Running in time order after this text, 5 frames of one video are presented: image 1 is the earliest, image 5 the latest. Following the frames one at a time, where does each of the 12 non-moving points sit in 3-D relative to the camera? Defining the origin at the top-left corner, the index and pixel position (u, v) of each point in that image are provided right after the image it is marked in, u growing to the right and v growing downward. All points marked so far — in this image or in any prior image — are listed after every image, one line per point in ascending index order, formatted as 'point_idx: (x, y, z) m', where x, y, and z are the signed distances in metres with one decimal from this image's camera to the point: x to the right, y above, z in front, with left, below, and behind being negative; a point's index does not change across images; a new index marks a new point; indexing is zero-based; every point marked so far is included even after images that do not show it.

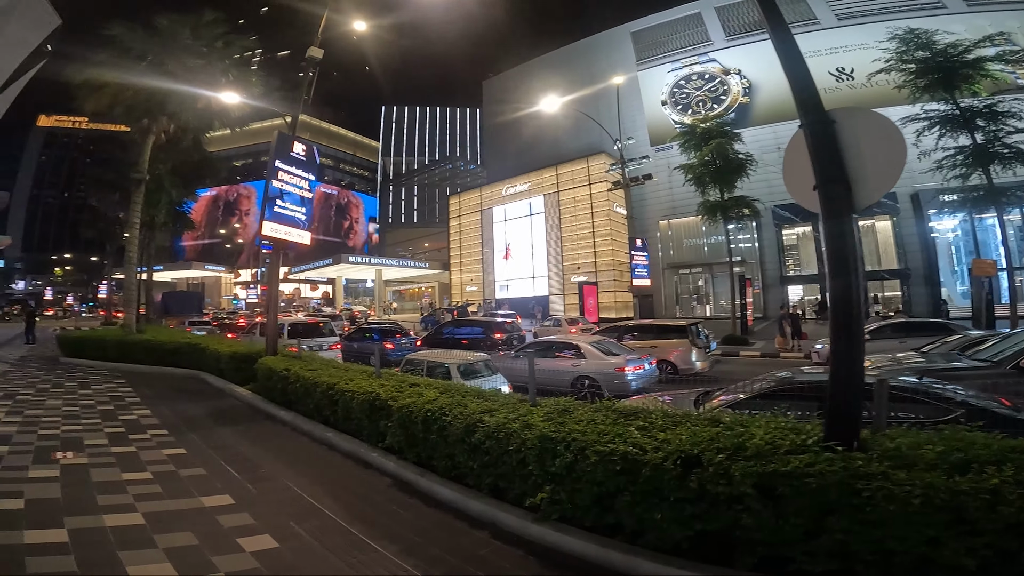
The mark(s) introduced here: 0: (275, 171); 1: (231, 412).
0: (-4.7, +2.3, +9.6) m
1: (-4.5, -2.0, +7.9) m
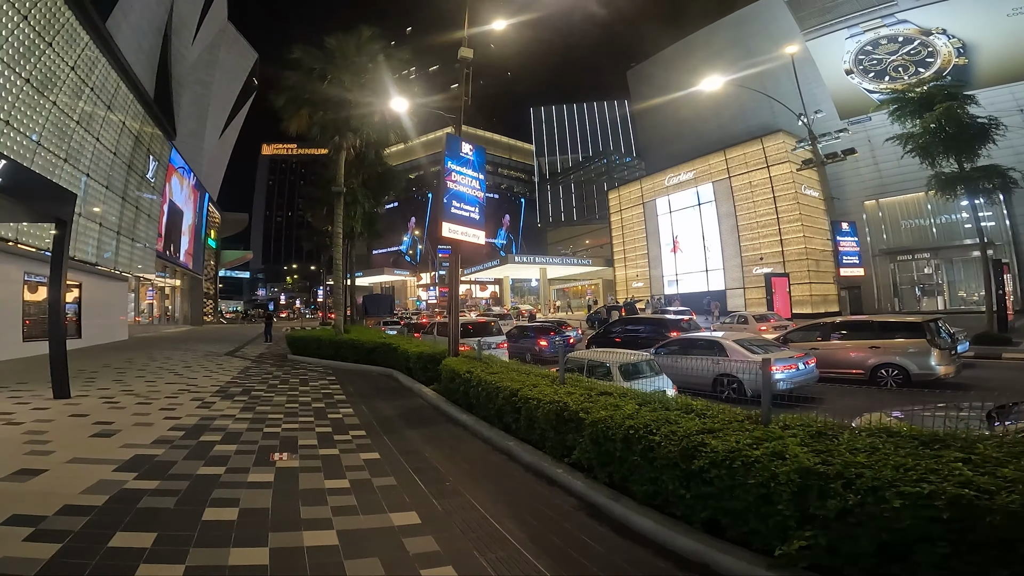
0: (-1.2, +2.3, +9.6) m
1: (-1.5, -2.0, +7.9) m
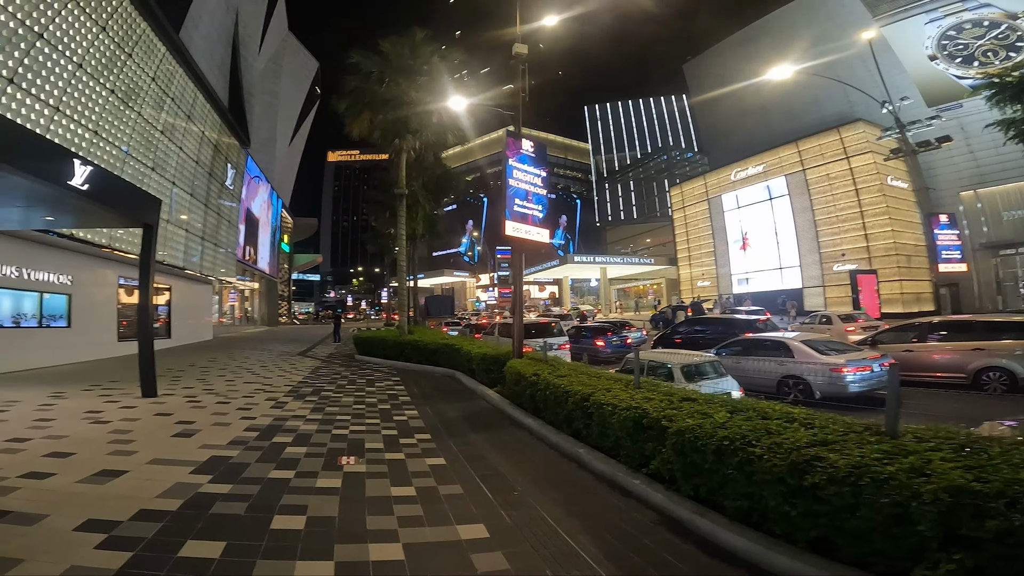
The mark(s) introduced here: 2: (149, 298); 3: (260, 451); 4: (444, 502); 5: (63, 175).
0: (0.0, +2.3, +9.4) m
1: (-0.5, -2.0, +7.7) m
2: (-5.5, -0.1, +7.4) m
3: (-2.6, -1.7, +5.0) m
4: (-0.6, -1.9, +4.4) m
5: (-5.9, +1.5, +6.4) m
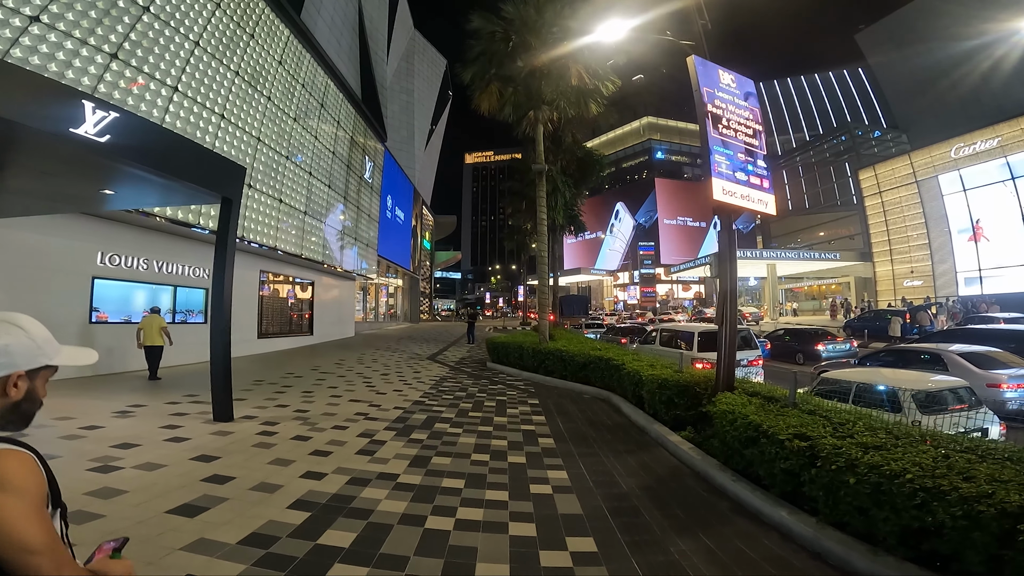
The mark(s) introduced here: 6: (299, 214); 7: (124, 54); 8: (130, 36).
0: (+2.4, +2.4, +6.1) m
1: (+1.5, -1.9, +4.6) m
2: (-3.3, 0.0, +5.7) m
3: (-1.2, -1.6, +2.6) m
4: (+0.5, -1.8, +1.5) m
5: (-4.0, +1.6, +4.8) m
6: (-7.1, +2.5, +16.5) m
7: (-7.2, +4.4, +9.3) m
8: (-7.1, +4.9, +9.2) m
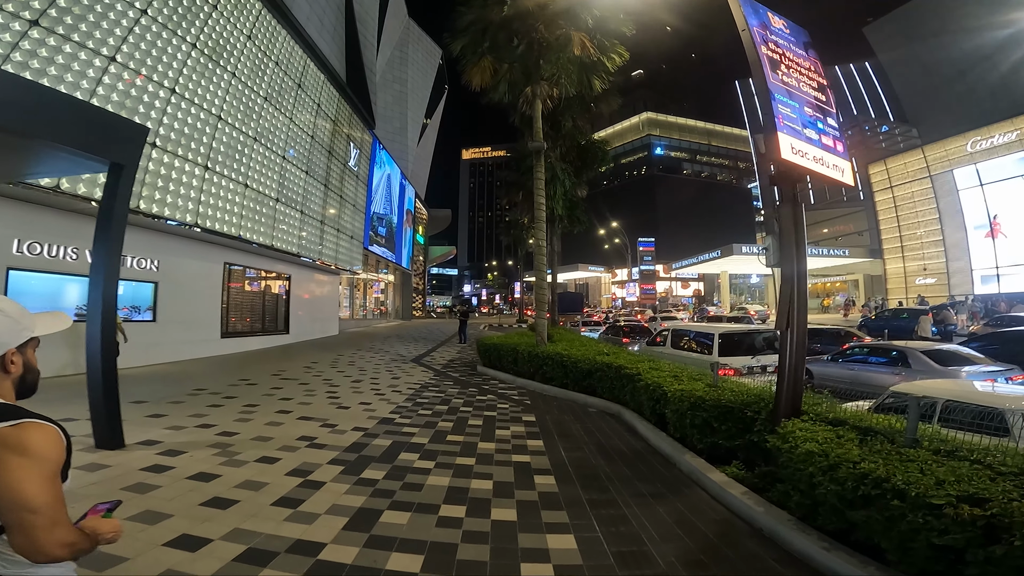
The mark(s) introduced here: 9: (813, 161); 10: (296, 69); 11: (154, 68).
0: (+2.3, +2.5, +4.7) m
1: (+1.4, -1.8, +3.2) m
2: (-3.4, +0.1, +4.3) m
3: (-1.3, -1.5, +1.2) m
4: (+0.4, -1.7, +0.1) m
5: (-4.1, +1.7, +3.3) m
6: (-7.3, +2.6, +15.0) m
7: (-7.3, +4.5, +7.8) m
8: (-7.2, +5.0, +7.7) m
9: (+2.6, +1.3, +4.8) m
10: (-7.0, +7.4, +16.6) m
11: (-7.3, +4.7, +10.0) m
